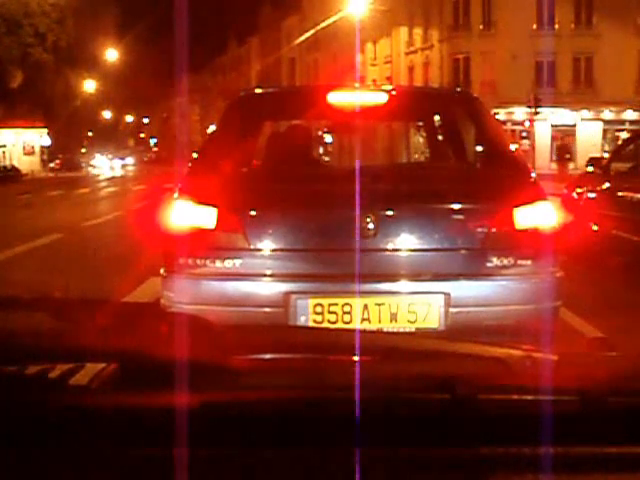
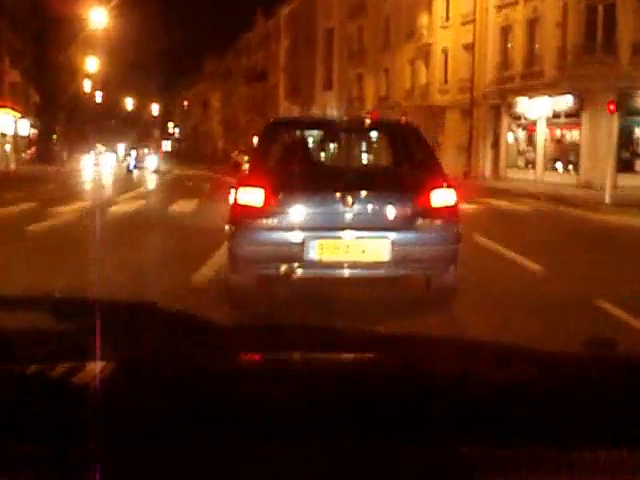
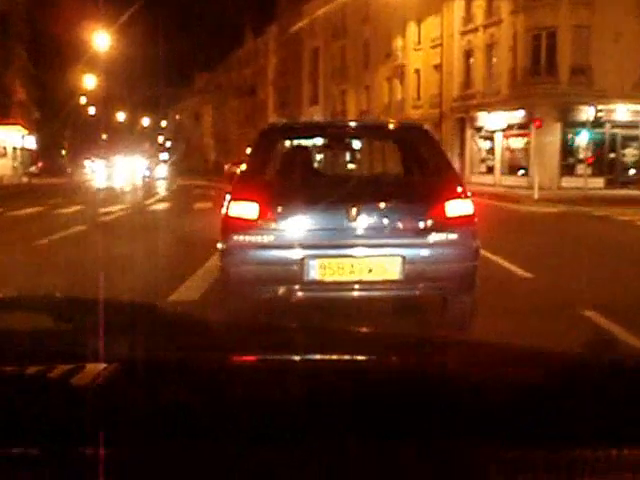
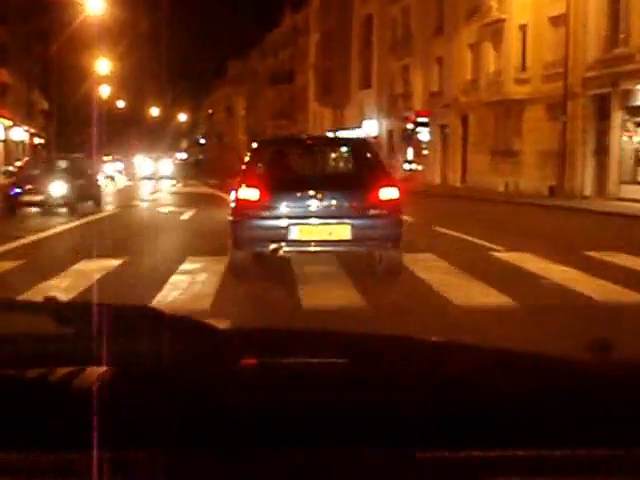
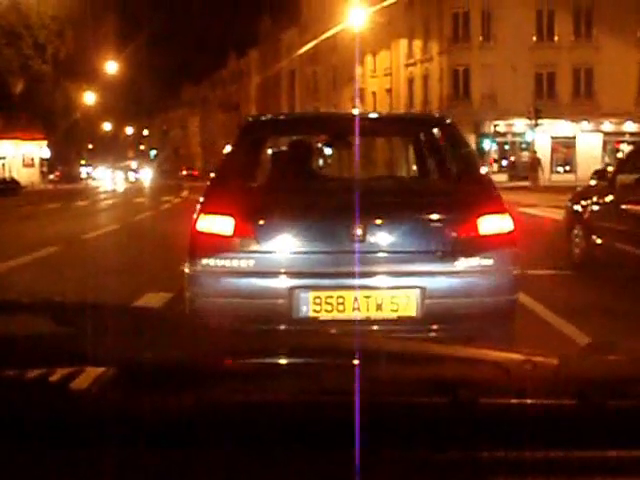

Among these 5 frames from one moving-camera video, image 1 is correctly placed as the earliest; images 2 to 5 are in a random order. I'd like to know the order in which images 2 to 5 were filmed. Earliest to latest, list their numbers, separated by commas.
5, 3, 2, 4
